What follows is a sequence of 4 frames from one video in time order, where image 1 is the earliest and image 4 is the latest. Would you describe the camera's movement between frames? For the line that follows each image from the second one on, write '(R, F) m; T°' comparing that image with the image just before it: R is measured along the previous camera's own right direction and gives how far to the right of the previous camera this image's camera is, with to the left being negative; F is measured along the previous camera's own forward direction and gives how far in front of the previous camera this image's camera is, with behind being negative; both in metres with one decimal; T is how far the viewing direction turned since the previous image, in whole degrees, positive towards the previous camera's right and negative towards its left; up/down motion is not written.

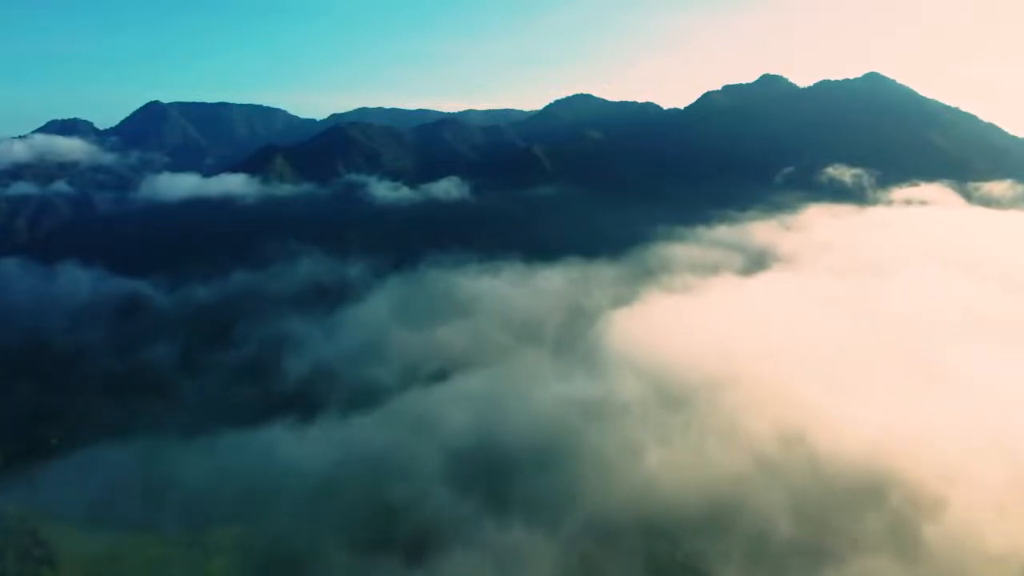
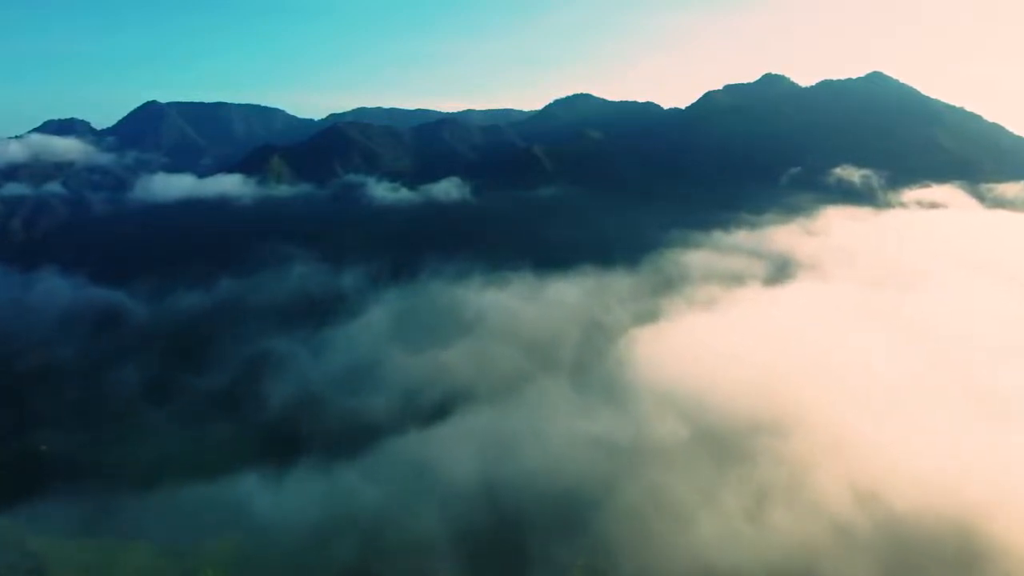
(-1.2, +7.2) m; 0°
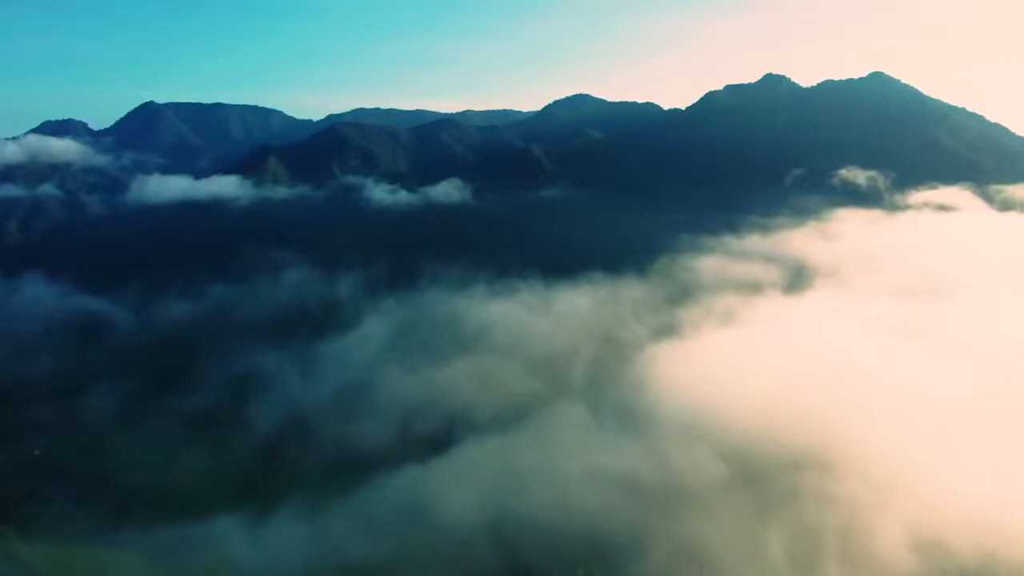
(-0.7, +5.3) m; 0°
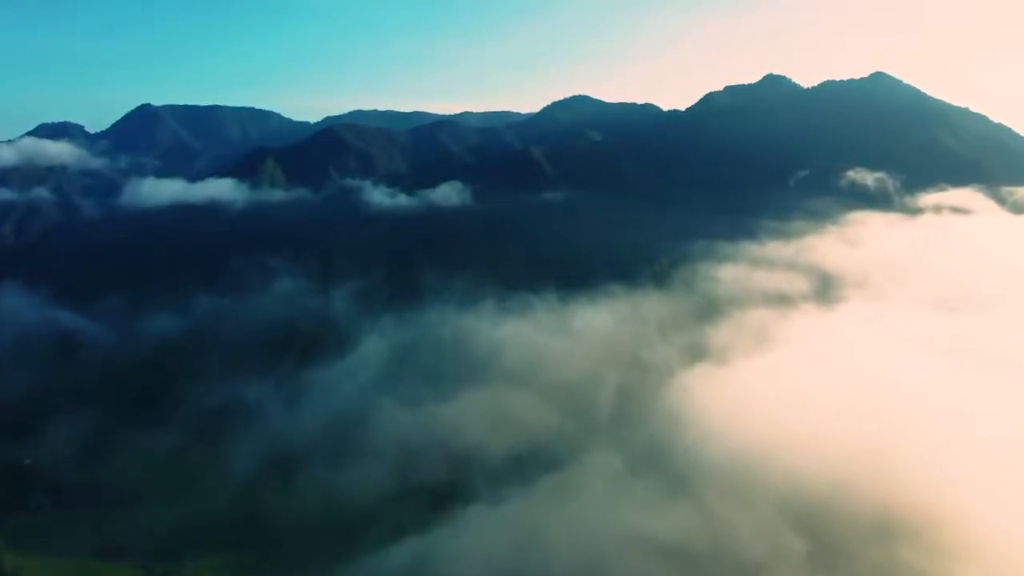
(-1.4, +6.5) m; 0°
